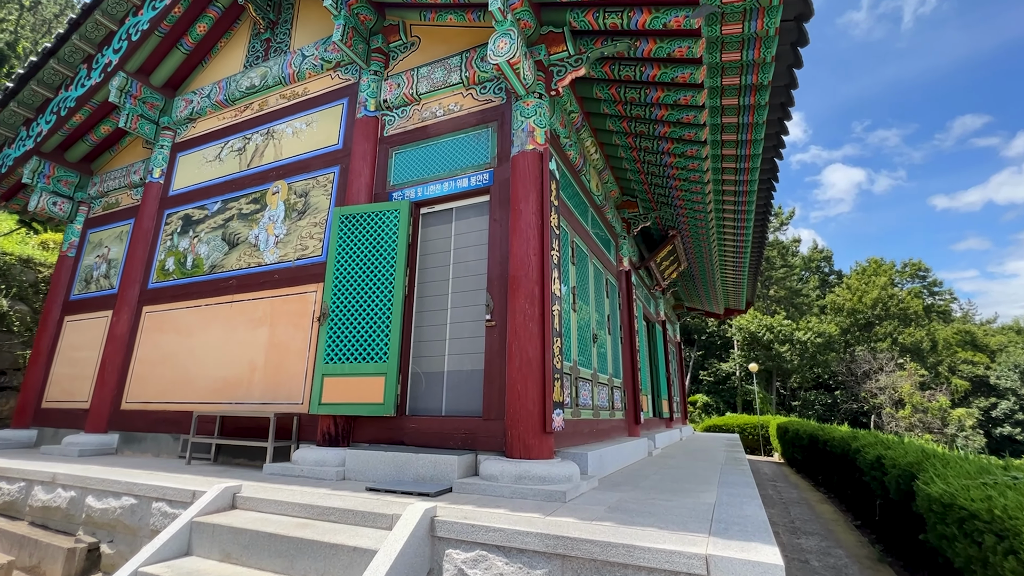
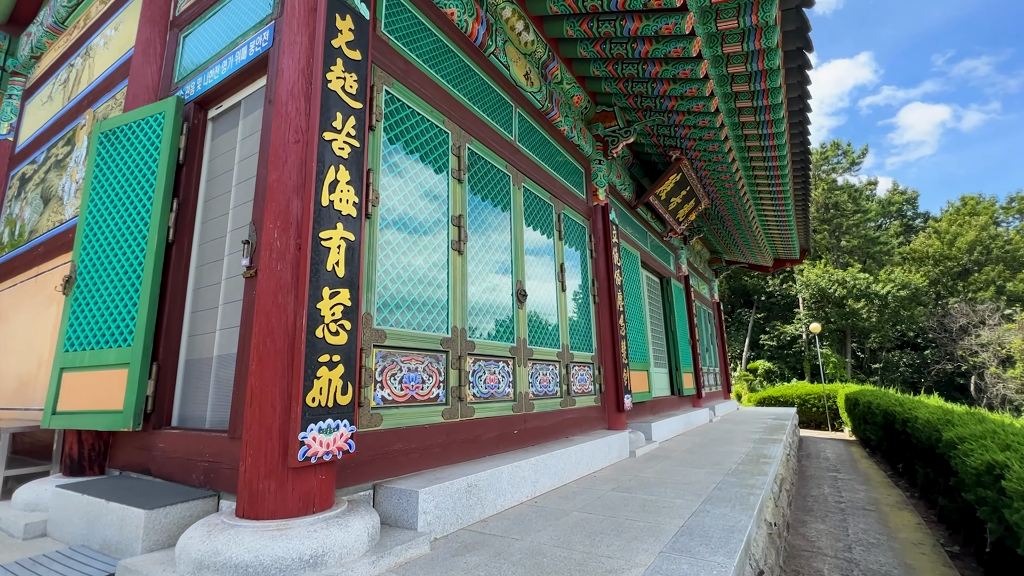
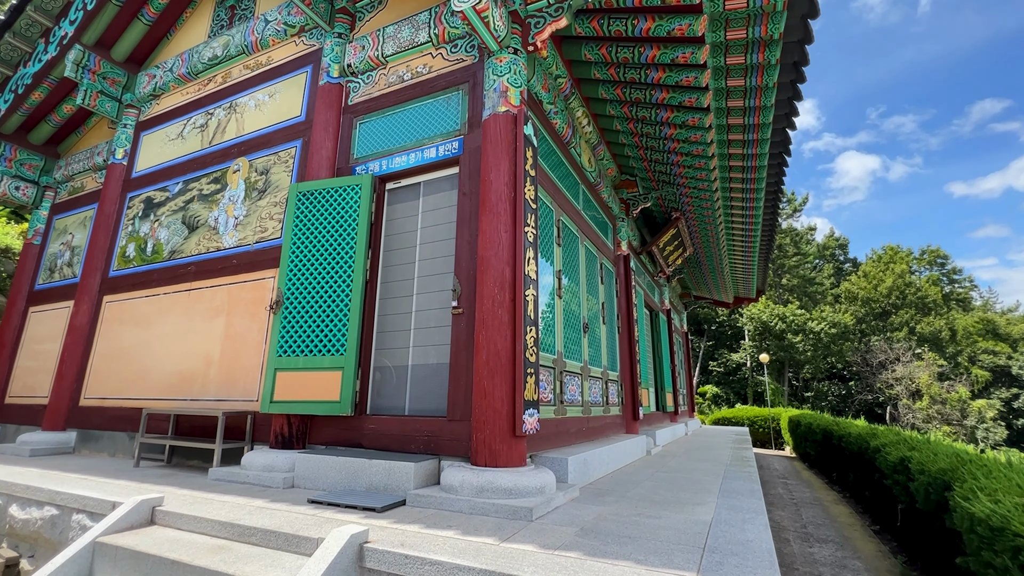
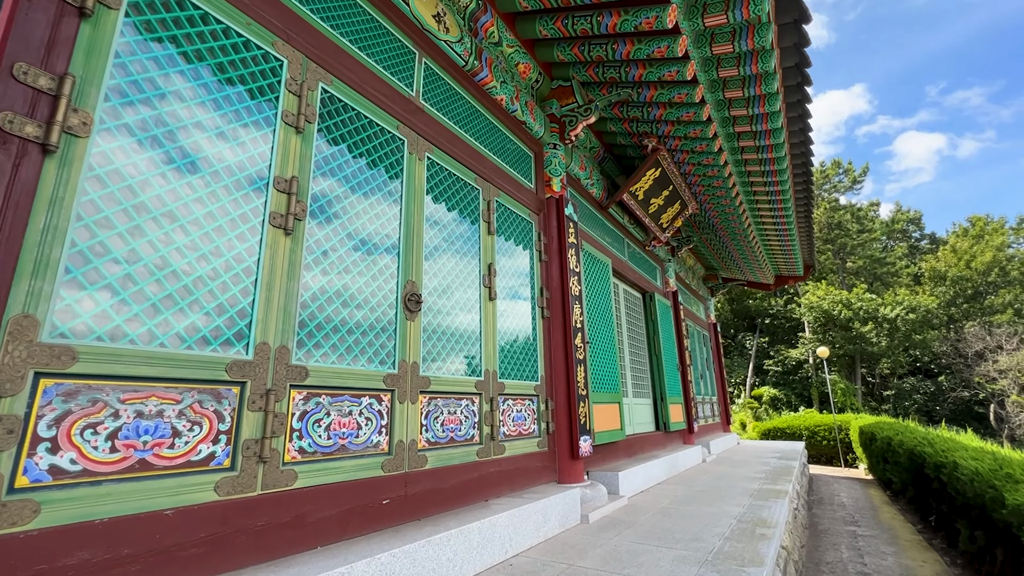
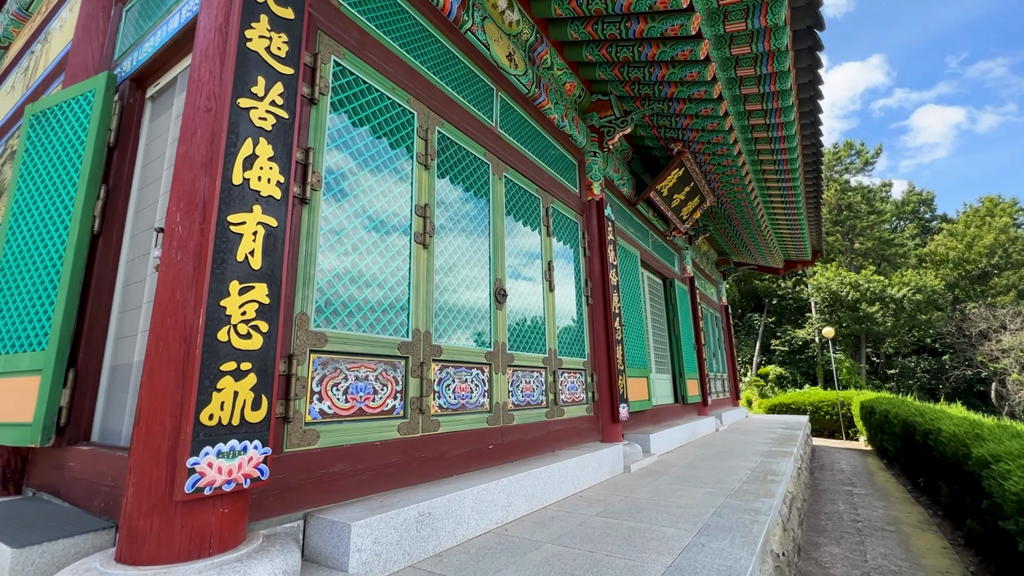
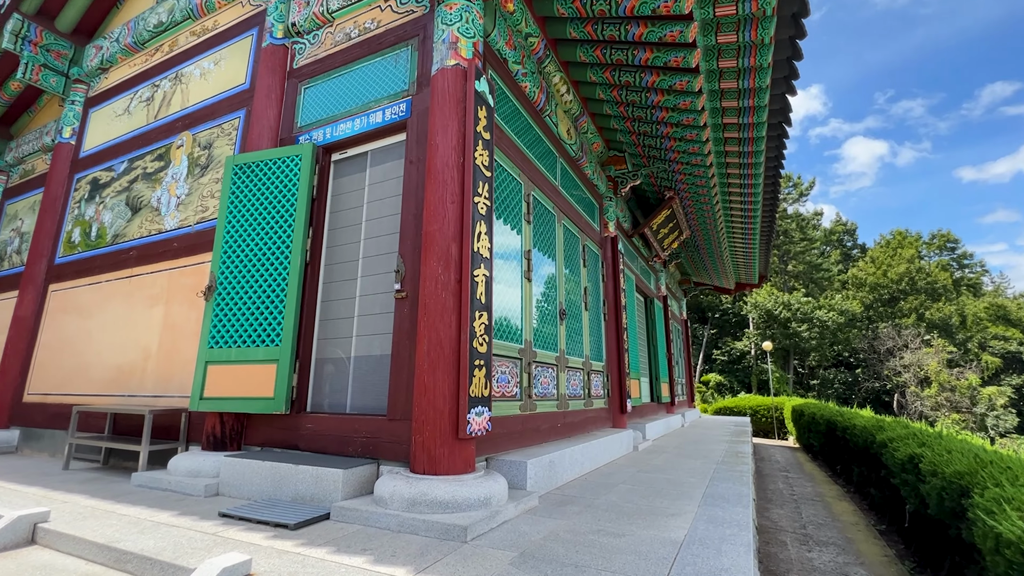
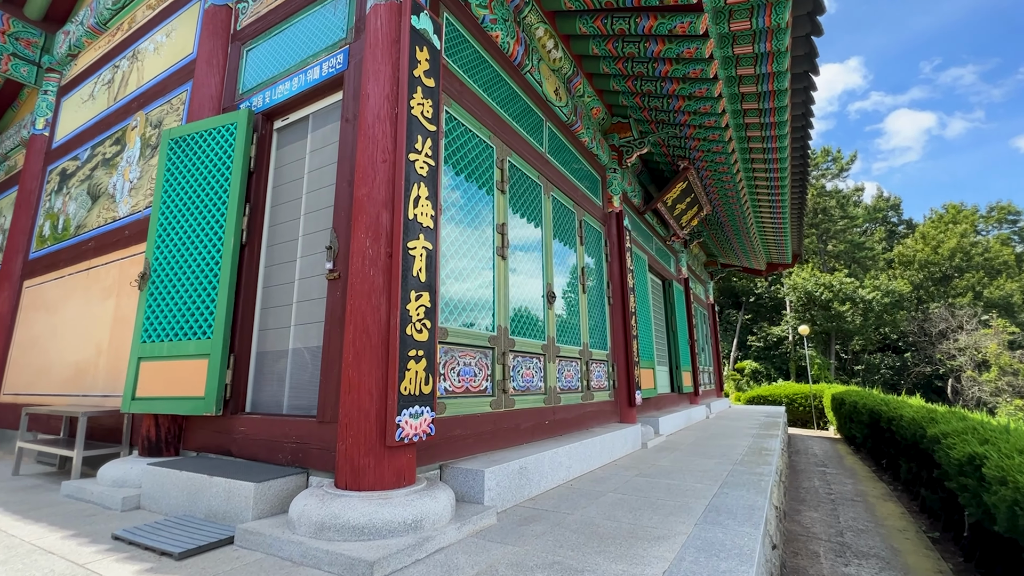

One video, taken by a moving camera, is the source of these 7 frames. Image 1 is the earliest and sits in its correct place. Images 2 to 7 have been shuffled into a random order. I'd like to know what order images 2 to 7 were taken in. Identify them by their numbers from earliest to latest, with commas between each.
3, 6, 7, 2, 5, 4
